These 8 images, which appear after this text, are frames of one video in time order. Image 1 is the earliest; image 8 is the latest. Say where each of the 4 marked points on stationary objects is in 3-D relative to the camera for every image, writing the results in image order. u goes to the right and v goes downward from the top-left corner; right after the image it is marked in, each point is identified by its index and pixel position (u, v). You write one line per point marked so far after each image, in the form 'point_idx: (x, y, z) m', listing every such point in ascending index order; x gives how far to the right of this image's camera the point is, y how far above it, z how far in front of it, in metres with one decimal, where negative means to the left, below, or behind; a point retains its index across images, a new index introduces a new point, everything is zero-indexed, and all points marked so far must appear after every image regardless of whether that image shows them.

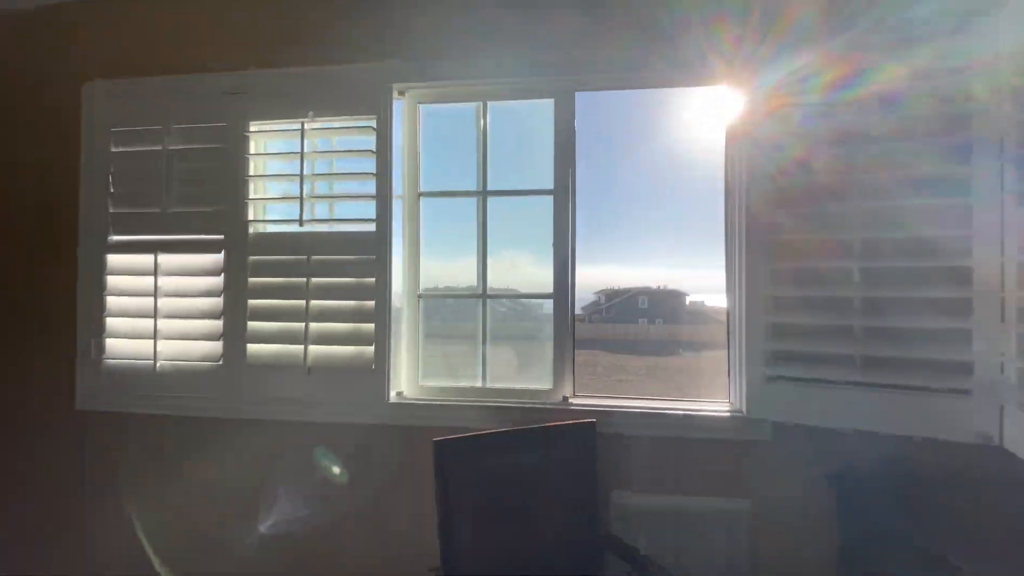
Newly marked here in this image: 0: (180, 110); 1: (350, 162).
0: (-1.2, +0.6, +1.8) m
1: (-0.6, +0.4, +1.7) m
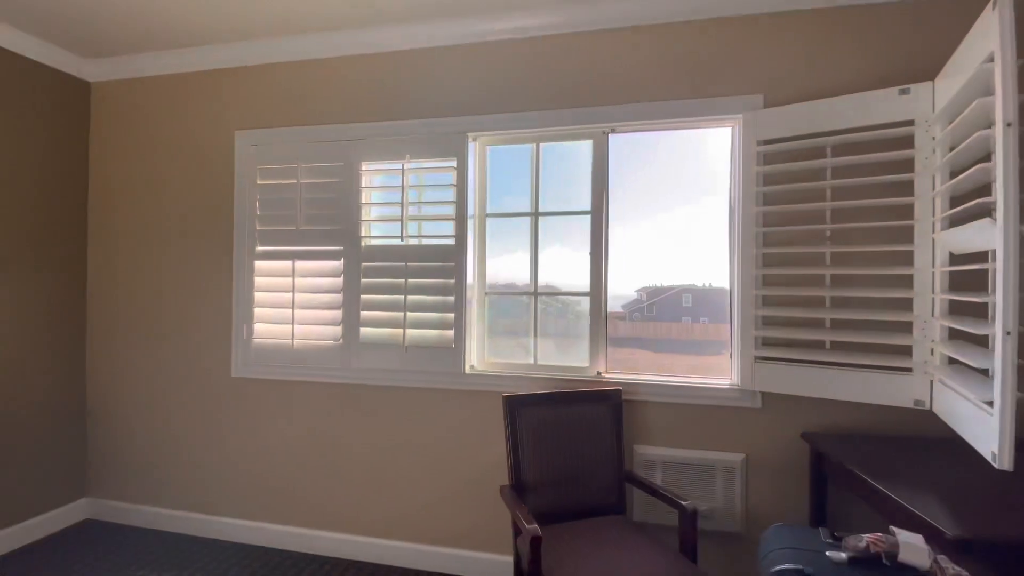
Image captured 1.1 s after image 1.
0: (-1.0, +0.7, +2.3) m
1: (-0.3, +0.4, +2.2) m
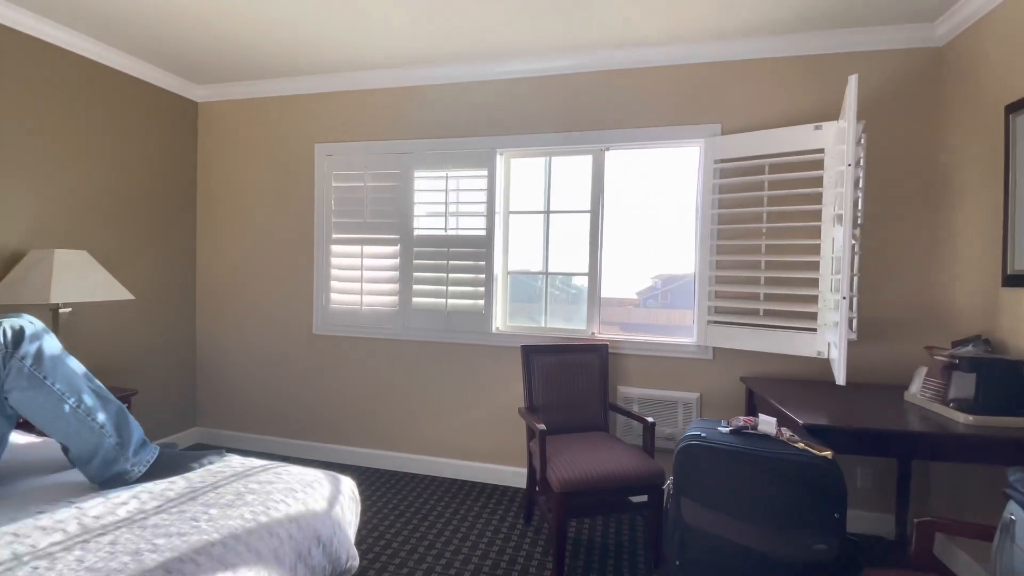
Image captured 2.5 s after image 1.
0: (-0.9, +0.8, +3.0) m
1: (-0.2, +0.6, +2.9) m
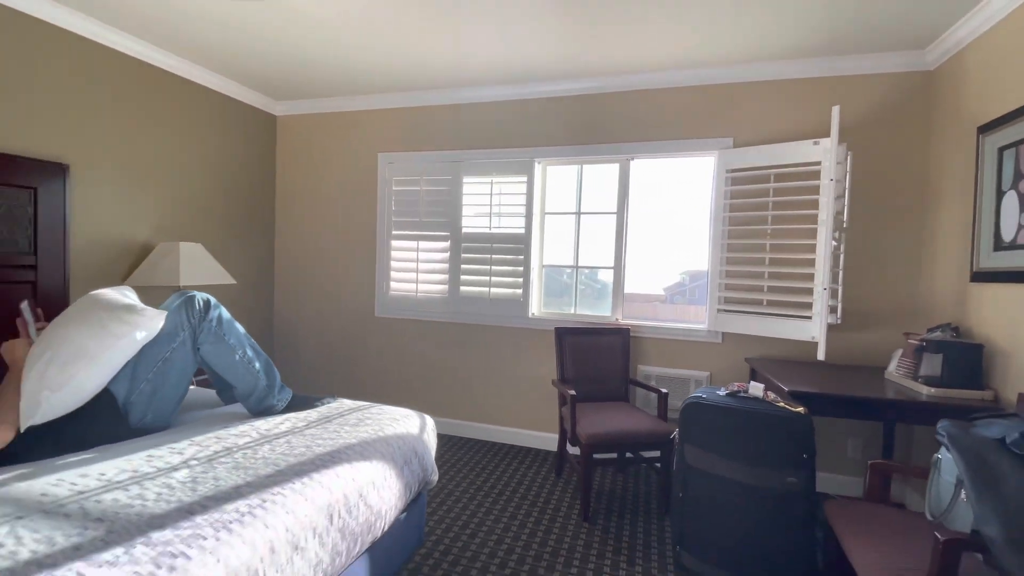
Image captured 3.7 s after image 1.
0: (-0.6, +0.9, +3.5) m
1: (0.0, +0.6, +3.3) m
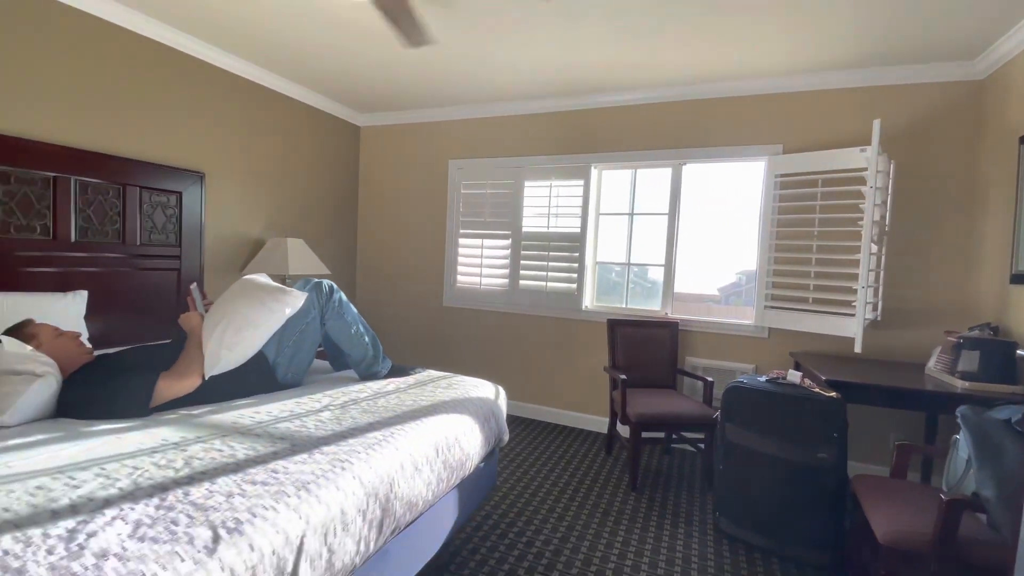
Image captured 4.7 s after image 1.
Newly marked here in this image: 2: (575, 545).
0: (-0.1, +0.9, +3.8) m
1: (+0.4, +0.7, +3.6) m
2: (+0.3, -1.2, +2.3) m
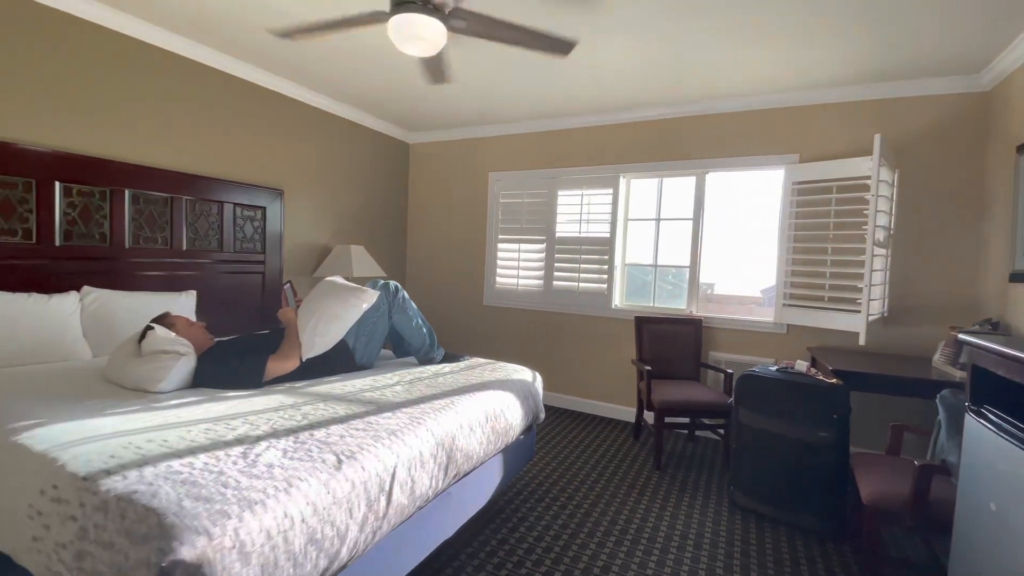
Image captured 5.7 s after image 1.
0: (+0.2, +0.9, +4.2) m
1: (+0.7, +0.7, +3.9) m
2: (+0.5, -1.2, +2.6) m
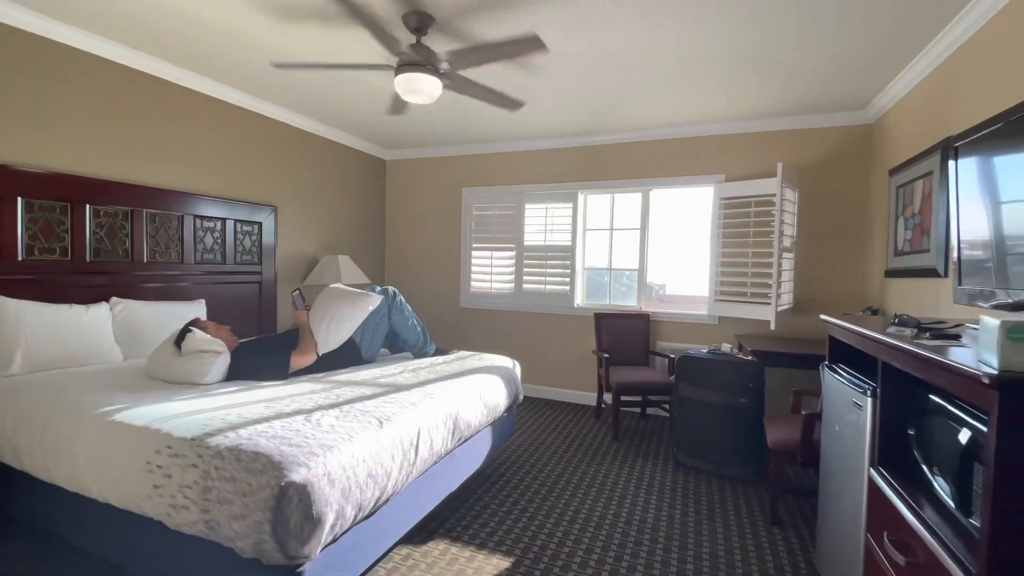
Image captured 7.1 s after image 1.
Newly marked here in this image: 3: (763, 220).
0: (-0.1, +0.9, +4.7) m
1: (+0.5, +0.7, +4.5) m
2: (+0.4, -1.2, +3.1) m
3: (+2.0, +0.5, +3.8) m
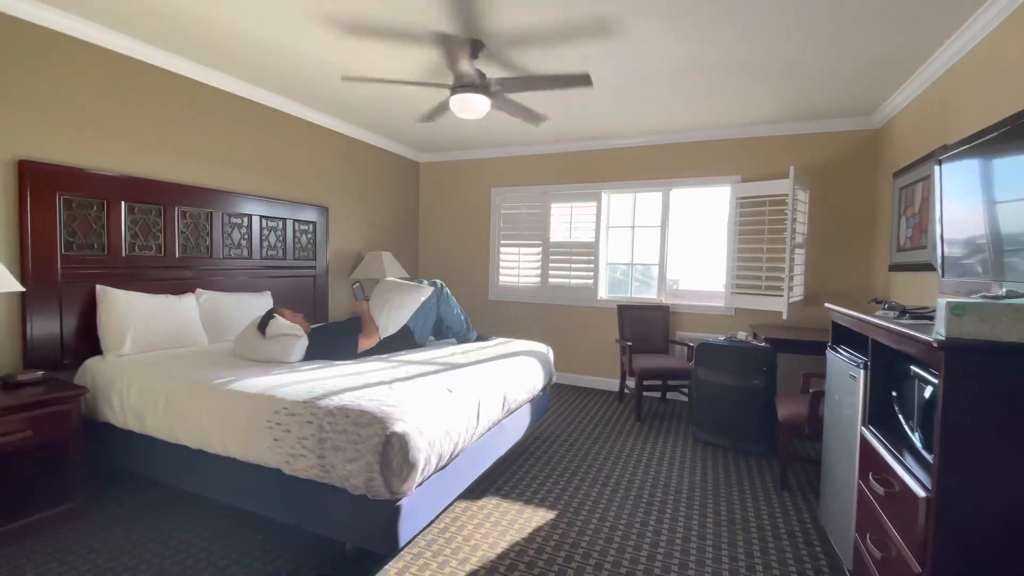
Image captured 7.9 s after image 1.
0: (+0.2, +1.0, +5.1) m
1: (+0.8, +0.7, +4.8) m
2: (+0.6, -1.2, +3.5) m
3: (+2.2, +0.6, +4.1) m
